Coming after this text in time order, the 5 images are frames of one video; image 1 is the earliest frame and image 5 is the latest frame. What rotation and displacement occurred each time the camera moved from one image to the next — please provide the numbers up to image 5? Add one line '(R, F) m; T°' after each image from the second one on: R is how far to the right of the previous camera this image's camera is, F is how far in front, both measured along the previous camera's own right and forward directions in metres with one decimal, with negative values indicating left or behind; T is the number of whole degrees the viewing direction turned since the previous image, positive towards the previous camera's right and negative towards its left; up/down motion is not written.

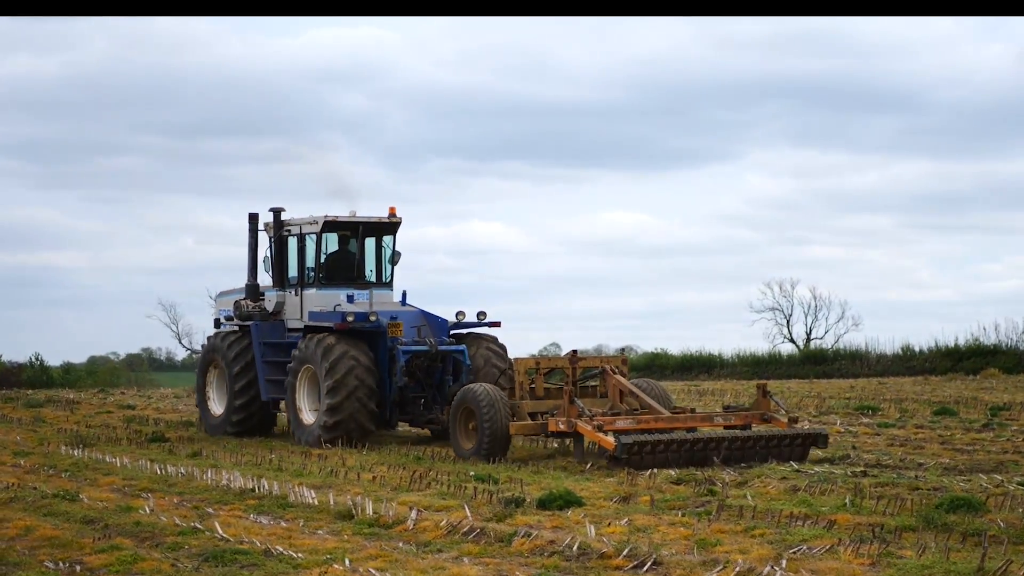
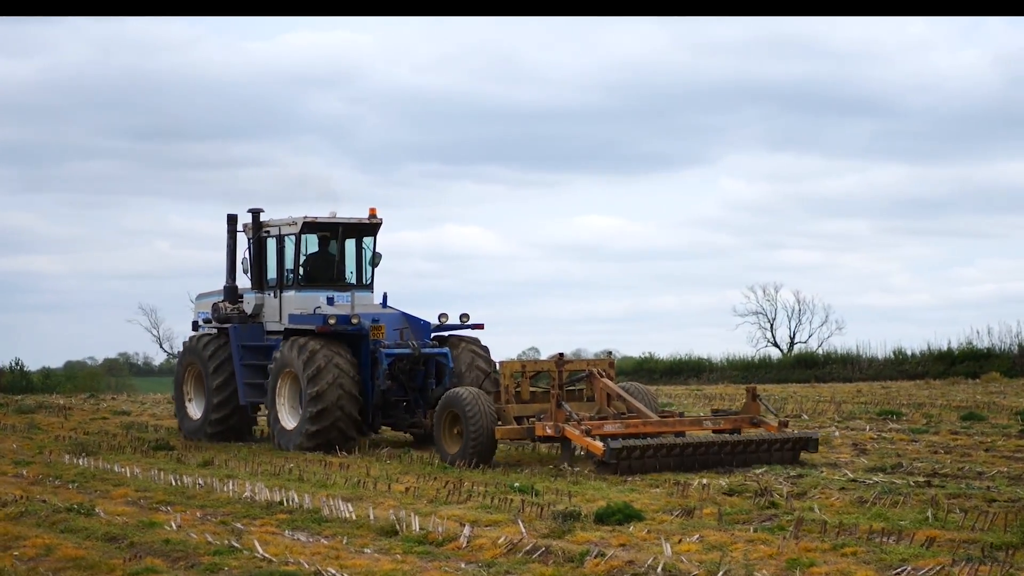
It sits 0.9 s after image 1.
(-0.2, +0.3) m; +1°
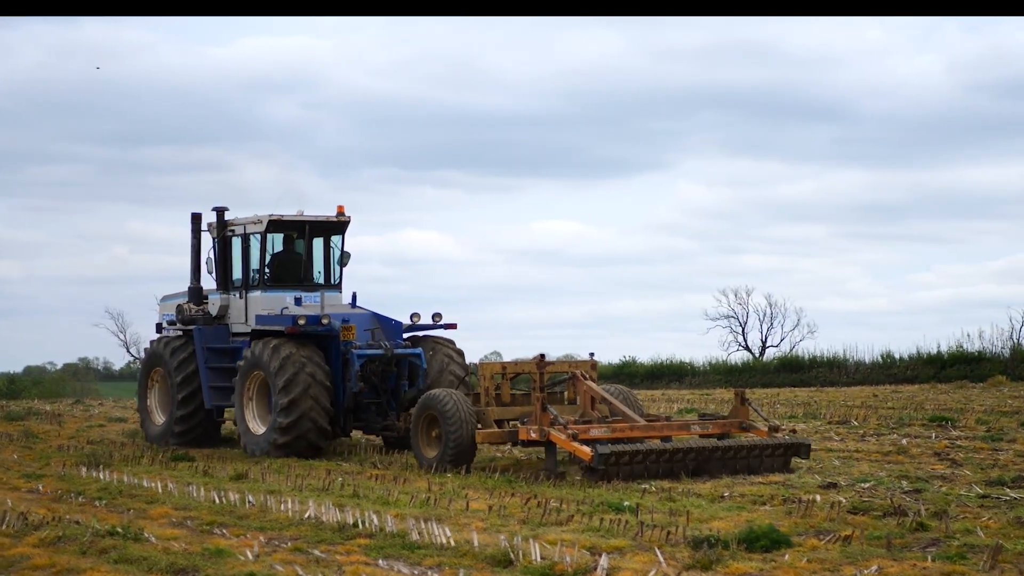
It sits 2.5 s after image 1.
(-0.4, +0.5) m; +2°
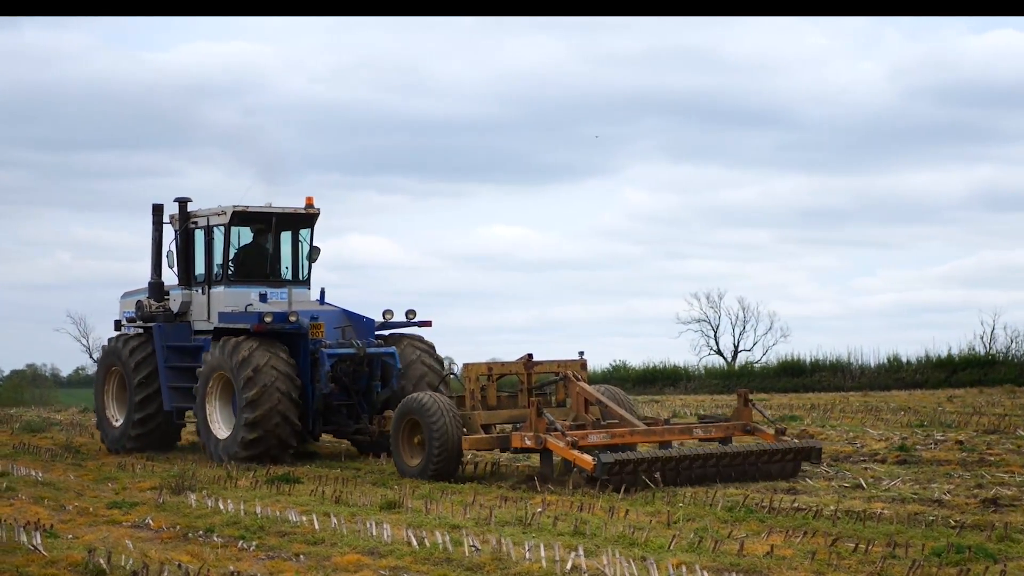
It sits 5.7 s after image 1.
(-1.0, +1.0) m; +2°
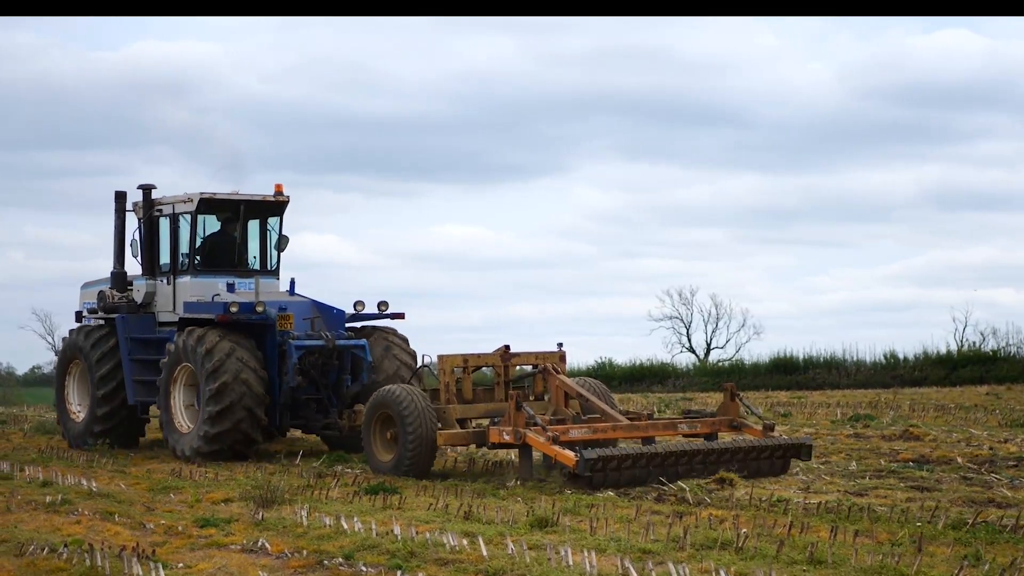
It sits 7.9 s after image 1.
(-0.7, +0.7) m; +2°
